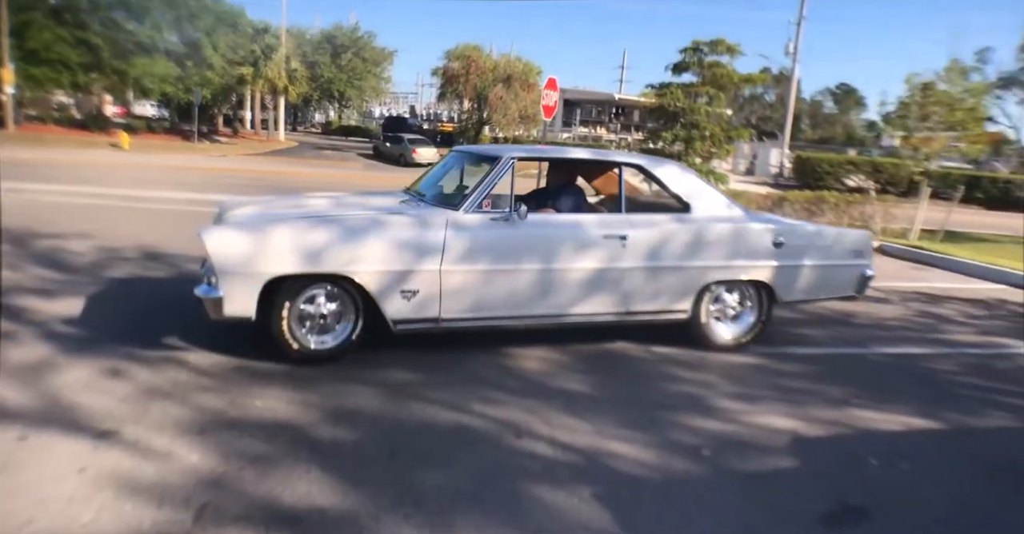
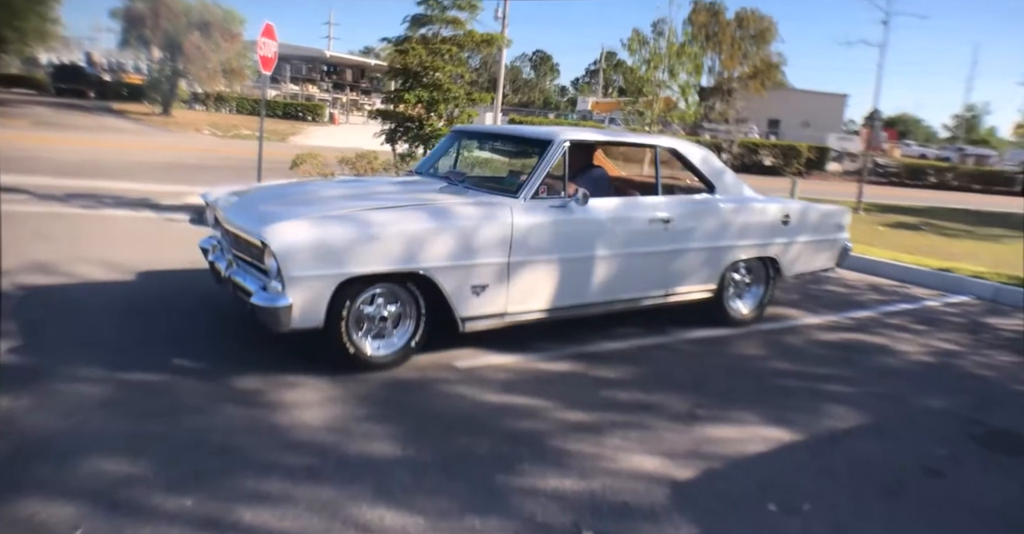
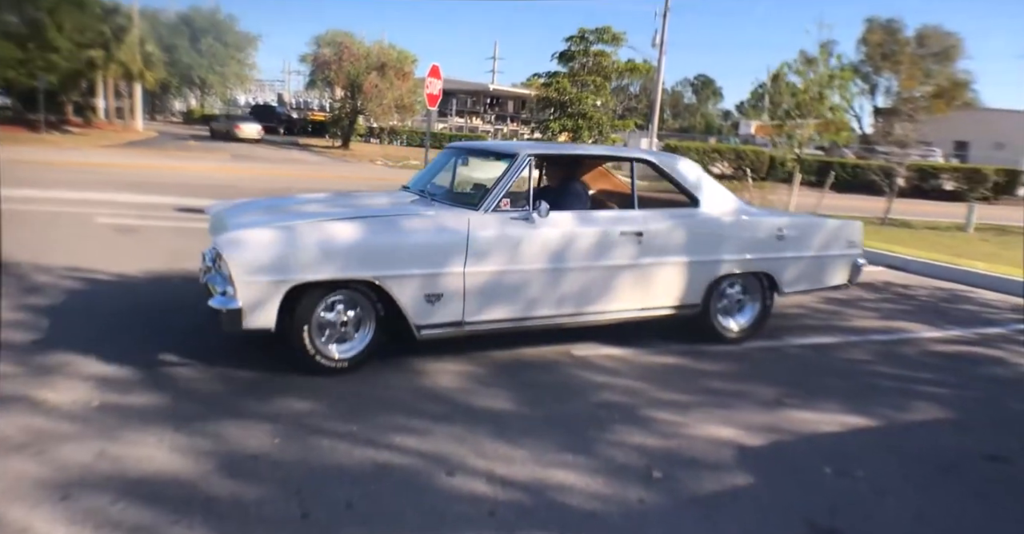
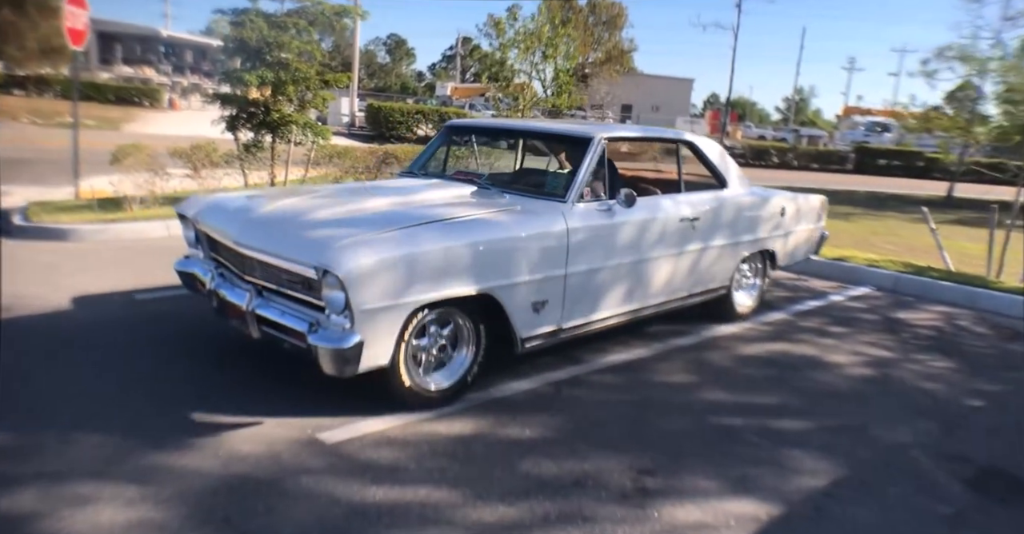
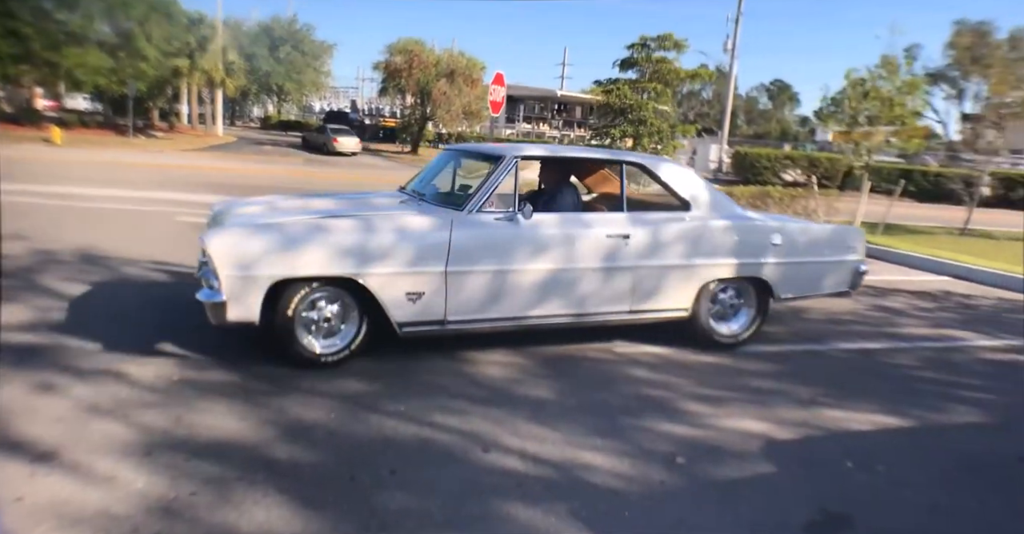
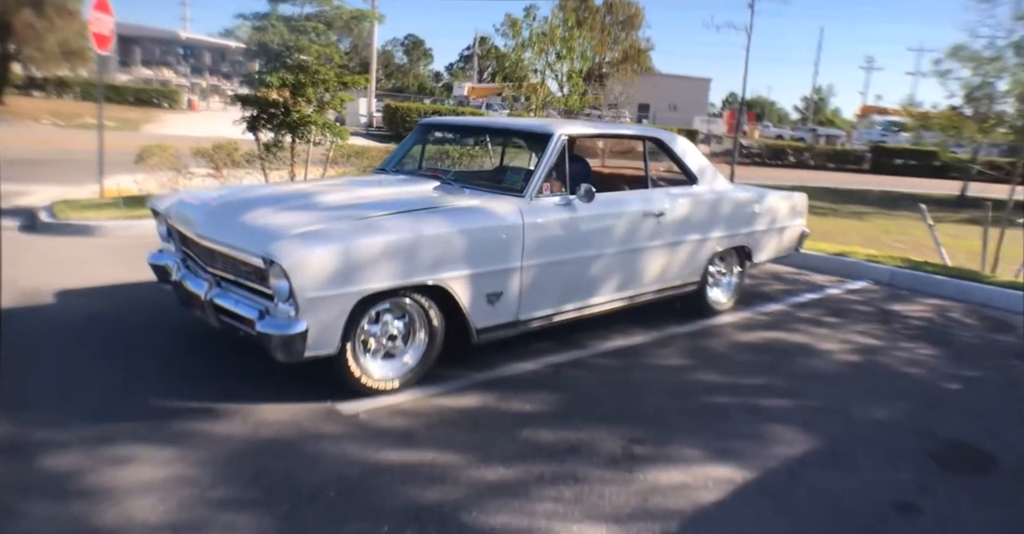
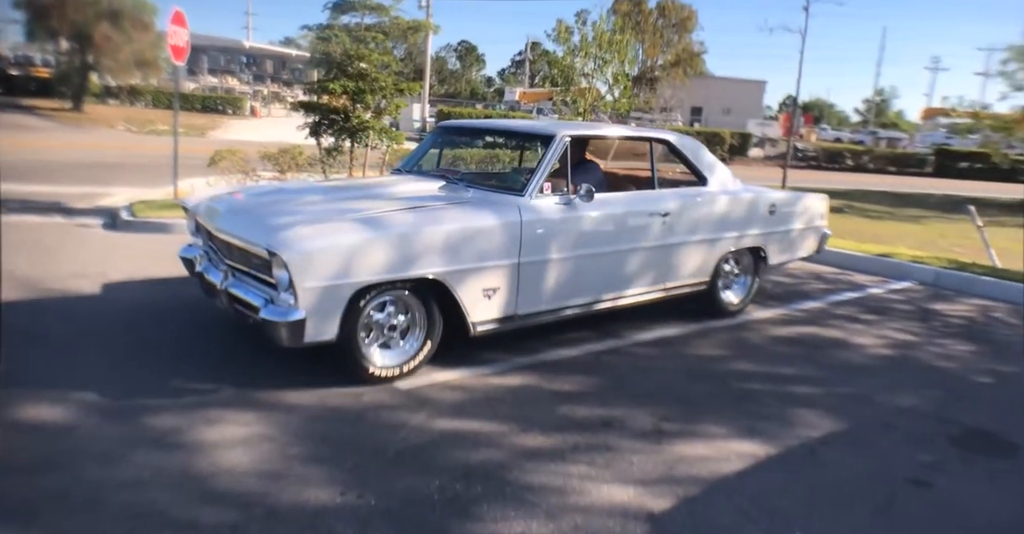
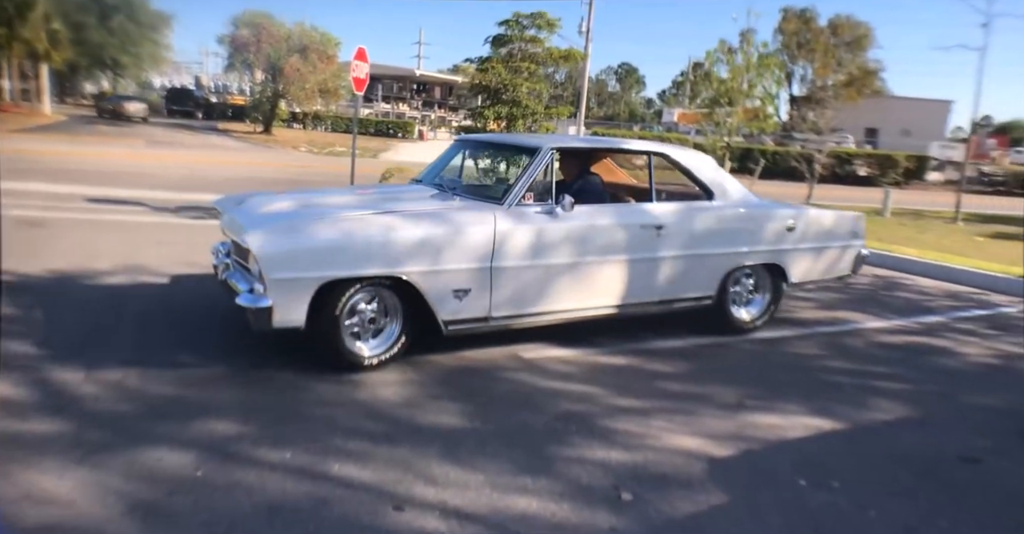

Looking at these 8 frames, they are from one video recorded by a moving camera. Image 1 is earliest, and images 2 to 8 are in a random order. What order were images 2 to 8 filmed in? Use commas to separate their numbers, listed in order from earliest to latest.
5, 3, 8, 2, 7, 6, 4
